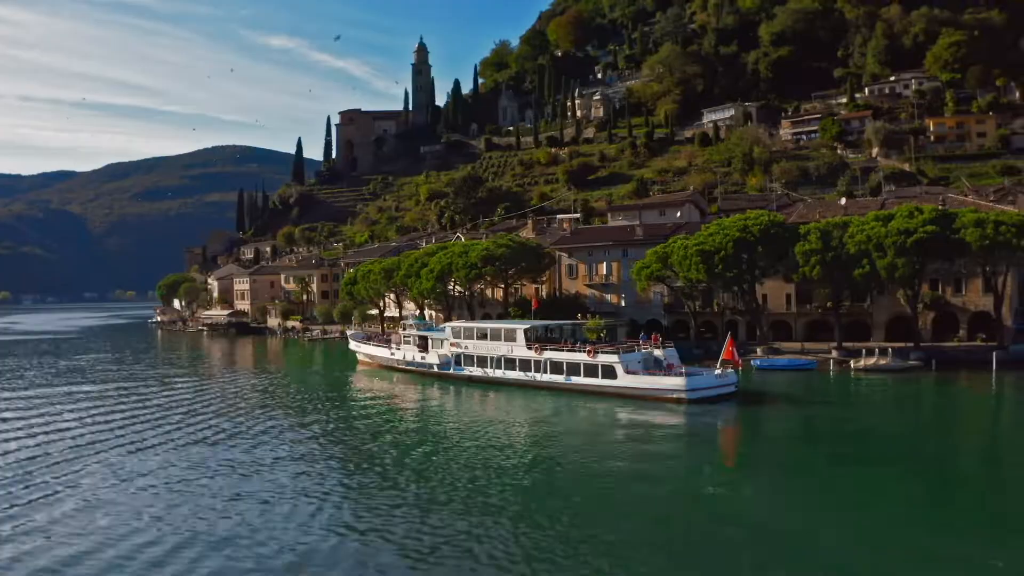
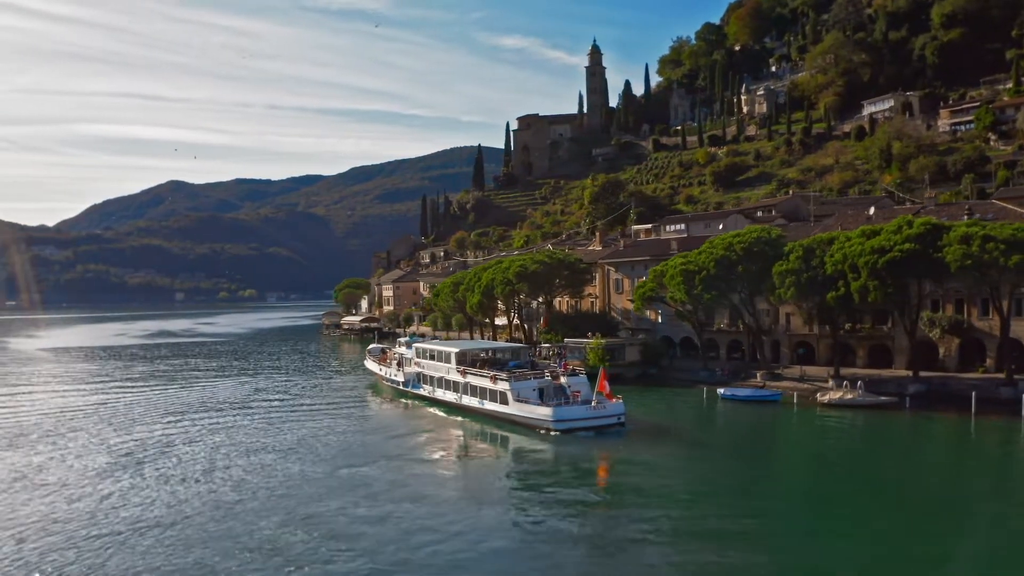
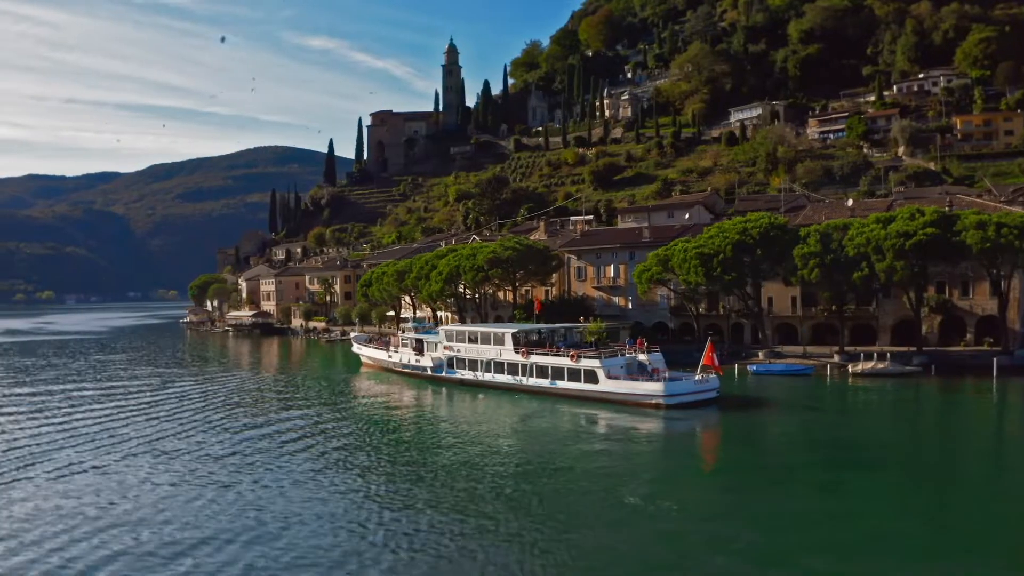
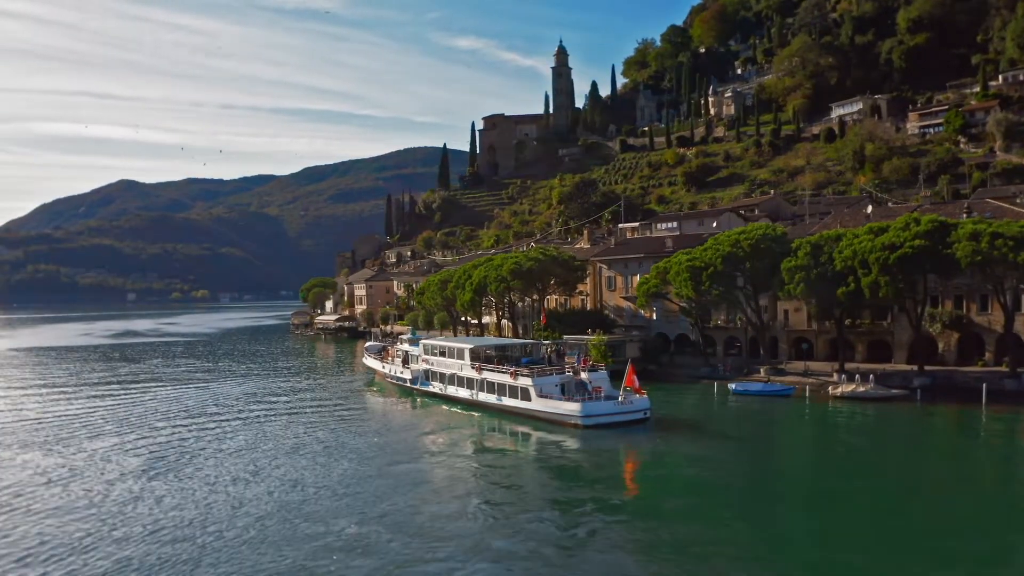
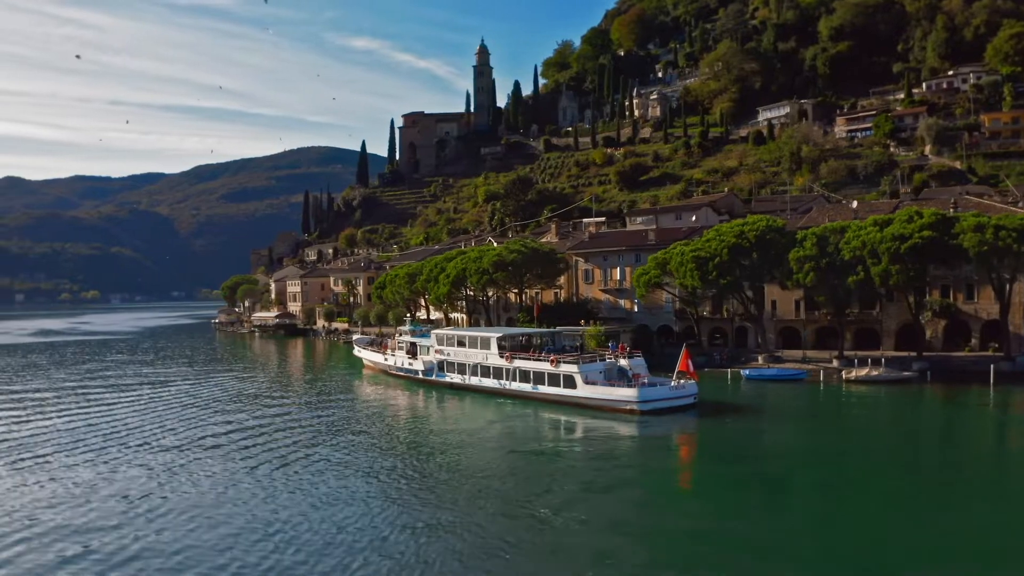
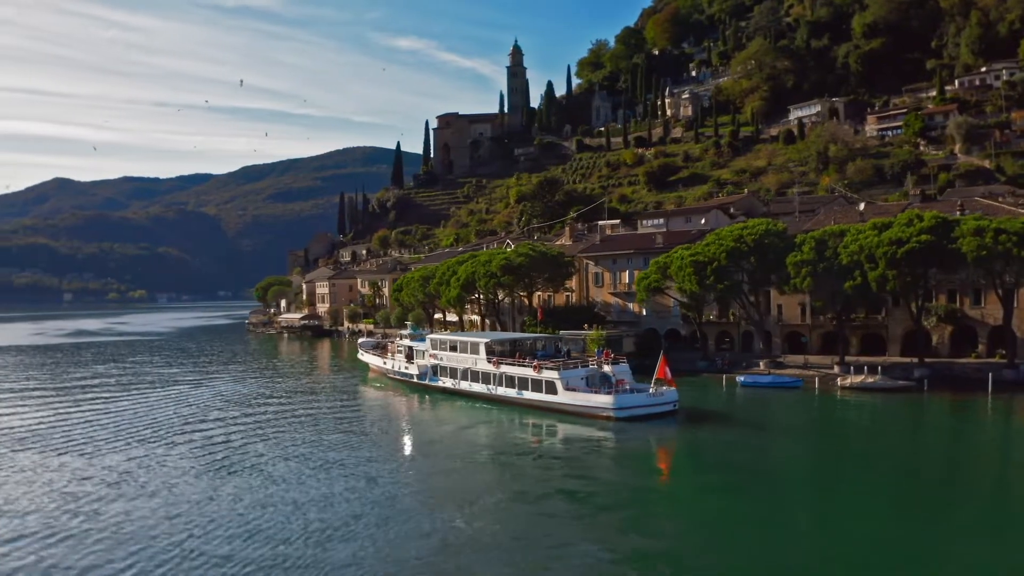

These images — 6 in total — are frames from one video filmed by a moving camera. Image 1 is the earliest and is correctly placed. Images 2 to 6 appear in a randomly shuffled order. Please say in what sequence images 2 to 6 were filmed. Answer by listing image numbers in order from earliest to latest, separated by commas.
3, 5, 6, 4, 2
